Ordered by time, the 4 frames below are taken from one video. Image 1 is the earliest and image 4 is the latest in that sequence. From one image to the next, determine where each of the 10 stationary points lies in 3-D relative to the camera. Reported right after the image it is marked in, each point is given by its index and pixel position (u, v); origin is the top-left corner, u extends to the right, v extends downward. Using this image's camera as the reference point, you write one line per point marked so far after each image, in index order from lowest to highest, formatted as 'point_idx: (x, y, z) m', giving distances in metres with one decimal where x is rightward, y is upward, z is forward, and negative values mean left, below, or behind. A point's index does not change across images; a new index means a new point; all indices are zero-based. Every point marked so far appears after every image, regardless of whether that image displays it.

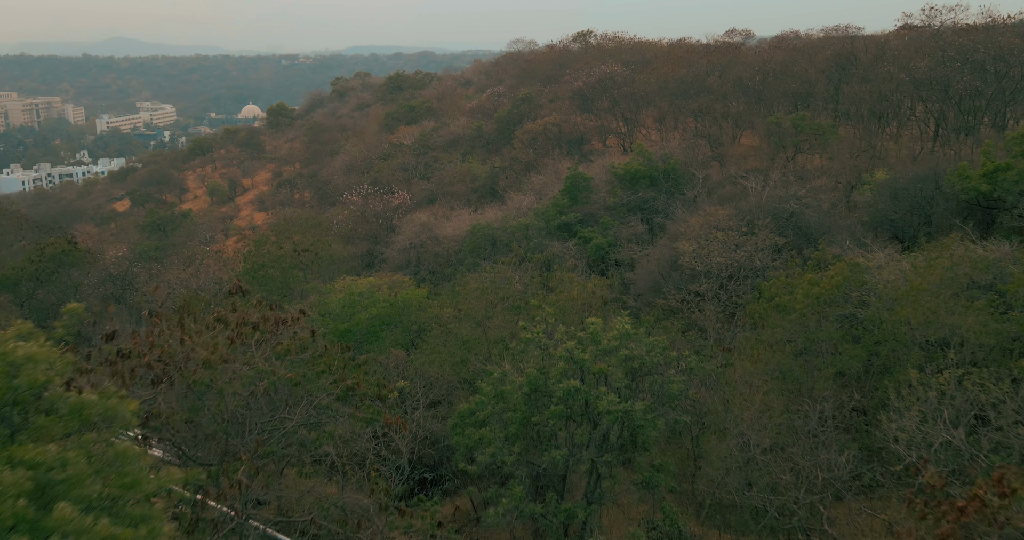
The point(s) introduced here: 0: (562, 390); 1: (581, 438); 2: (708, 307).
0: (+0.7, -1.5, +7.9) m
1: (+0.9, -2.1, +8.2) m
2: (+4.2, -0.8, +14.5) m
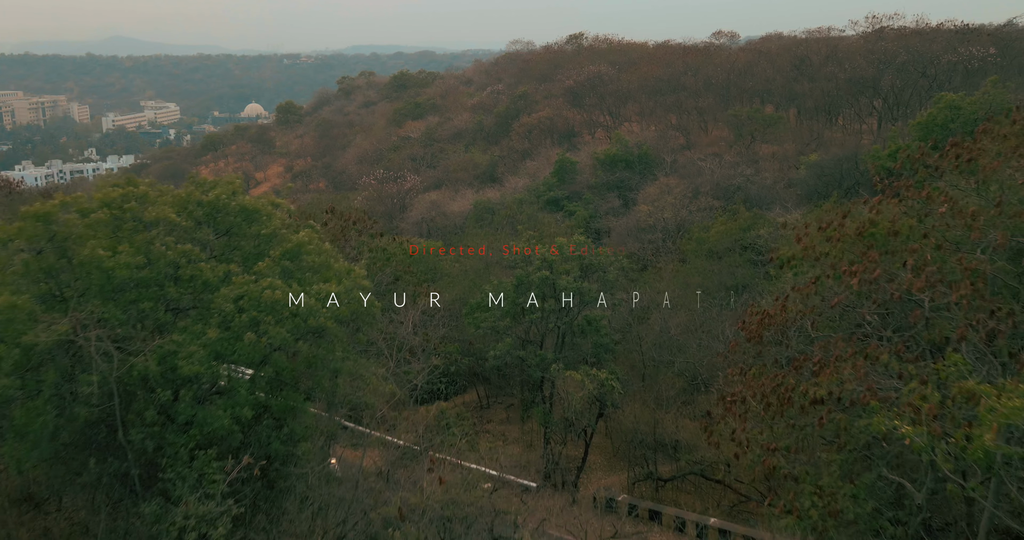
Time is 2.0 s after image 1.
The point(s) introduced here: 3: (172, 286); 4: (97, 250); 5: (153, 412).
0: (+0.5, -0.2, +12.5) m
1: (+0.8, -0.8, +12.8) m
2: (+4.1, +0.5, +19.1) m
3: (-3.4, -0.1, +6.8) m
4: (-4.0, +0.3, +6.7) m
5: (-3.3, -1.3, +6.5) m
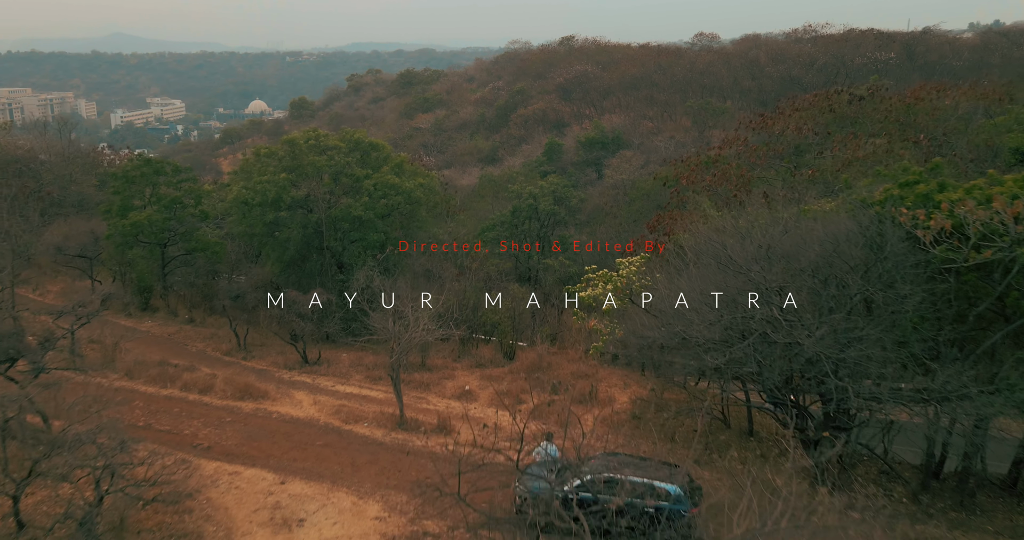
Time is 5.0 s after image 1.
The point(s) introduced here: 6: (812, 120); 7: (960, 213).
0: (+0.5, +1.9, +19.7) m
1: (+0.7, +1.3, +20.0) m
2: (+4.0, +2.6, +26.3) m
3: (-3.5, +1.9, +14.0) m
4: (-4.0, +2.3, +13.9) m
5: (-3.4, +0.8, +13.7) m
6: (+6.9, +3.5, +15.6) m
7: (+4.9, +0.6, +7.5) m
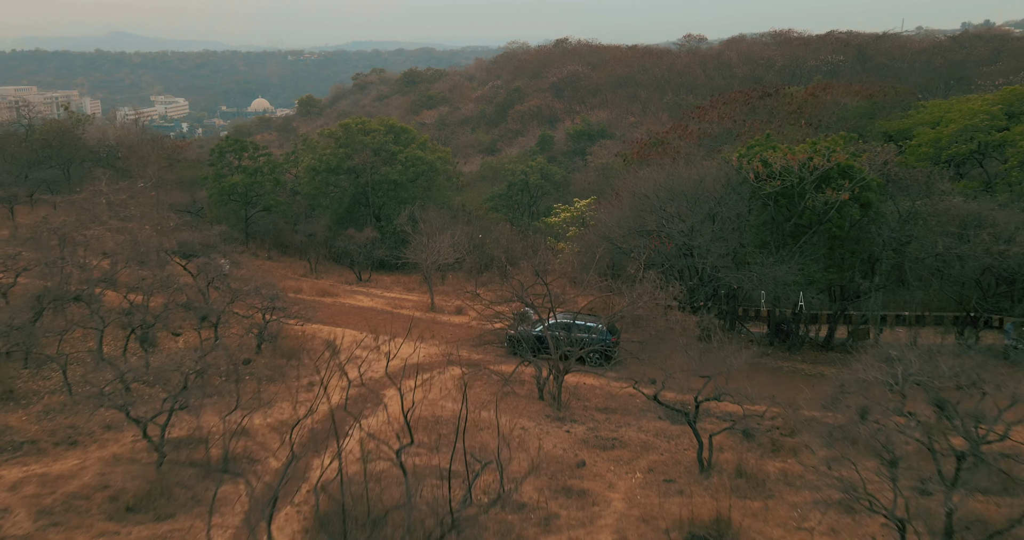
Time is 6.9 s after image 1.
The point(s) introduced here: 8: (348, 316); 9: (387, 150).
0: (+0.3, +3.3, +24.7) m
1: (+0.5, +2.7, +25.0) m
2: (+3.8, +4.1, +31.3) m
3: (-3.6, +3.3, +19.1) m
4: (-4.2, +3.7, +18.9) m
5: (-3.5, +2.2, +18.7) m
6: (+6.8, +4.9, +20.7) m
7: (+4.8, +2.0, +12.6) m
8: (-3.5, -1.0, +14.5) m
9: (-3.6, +3.3, +19.1) m
